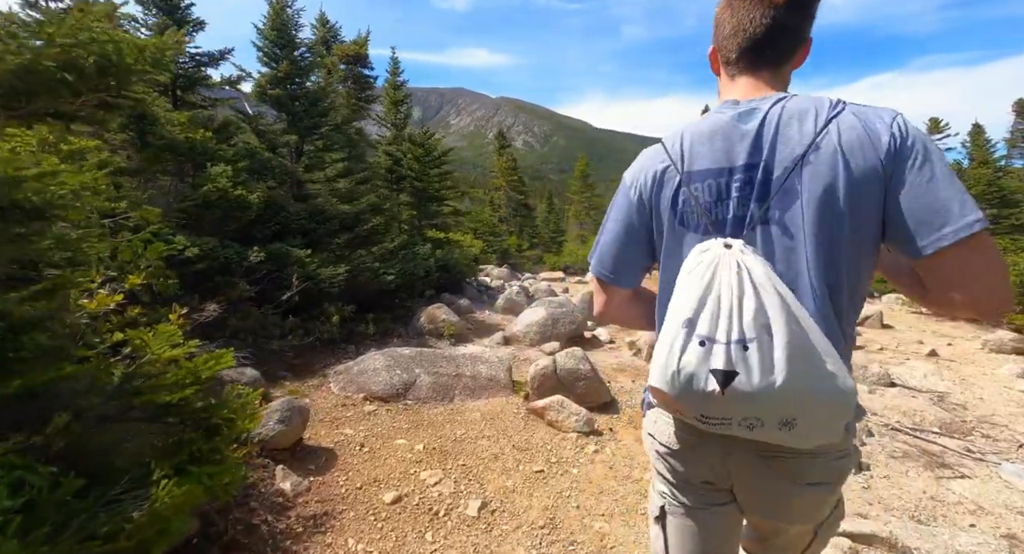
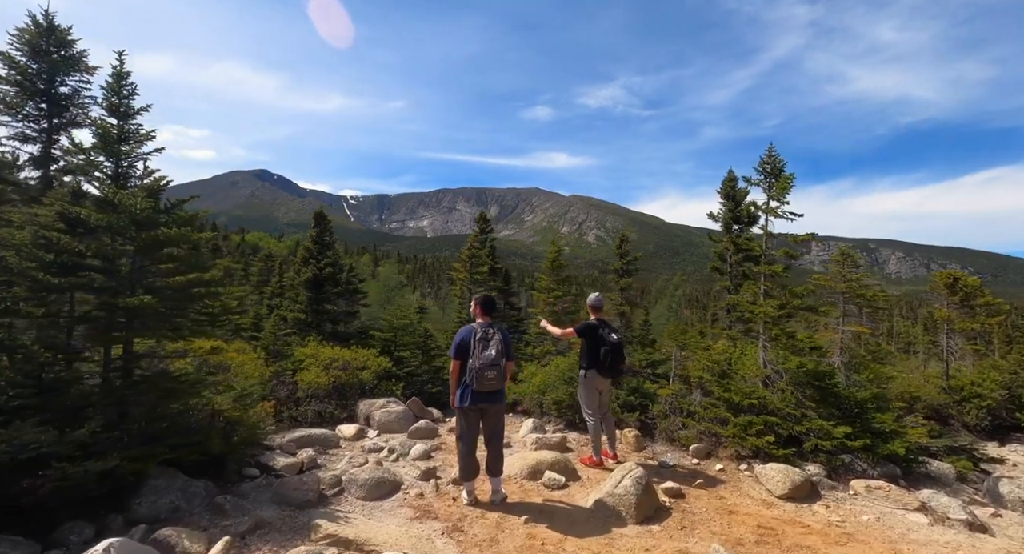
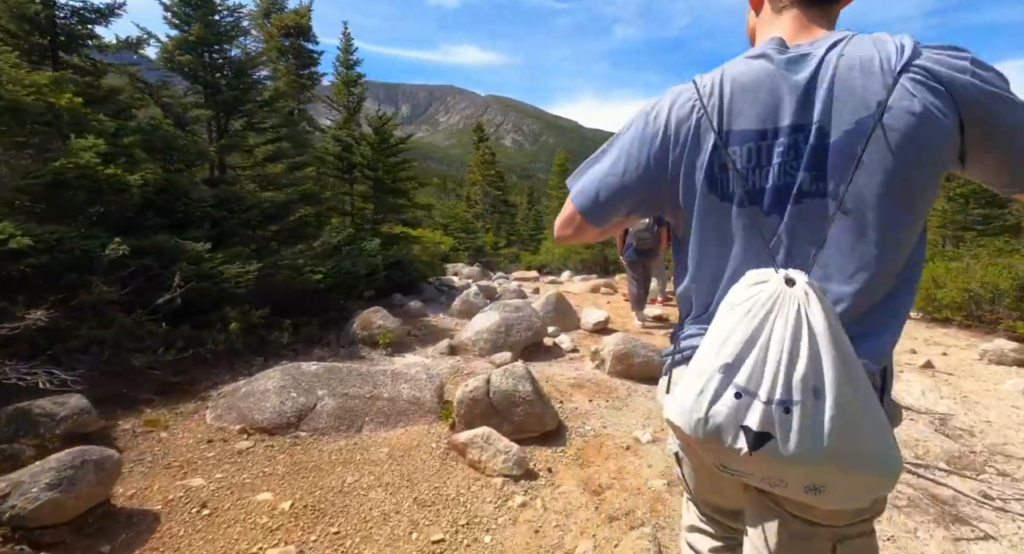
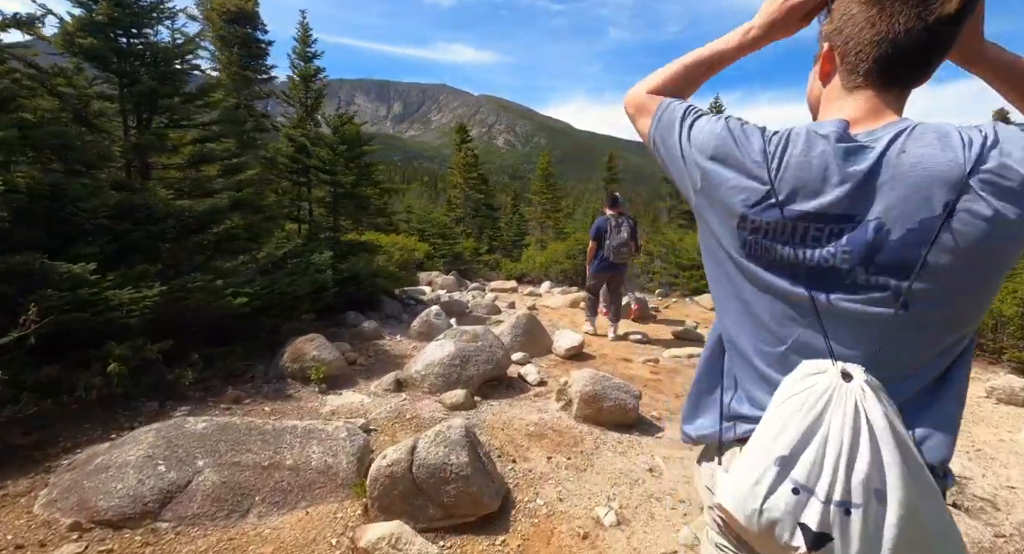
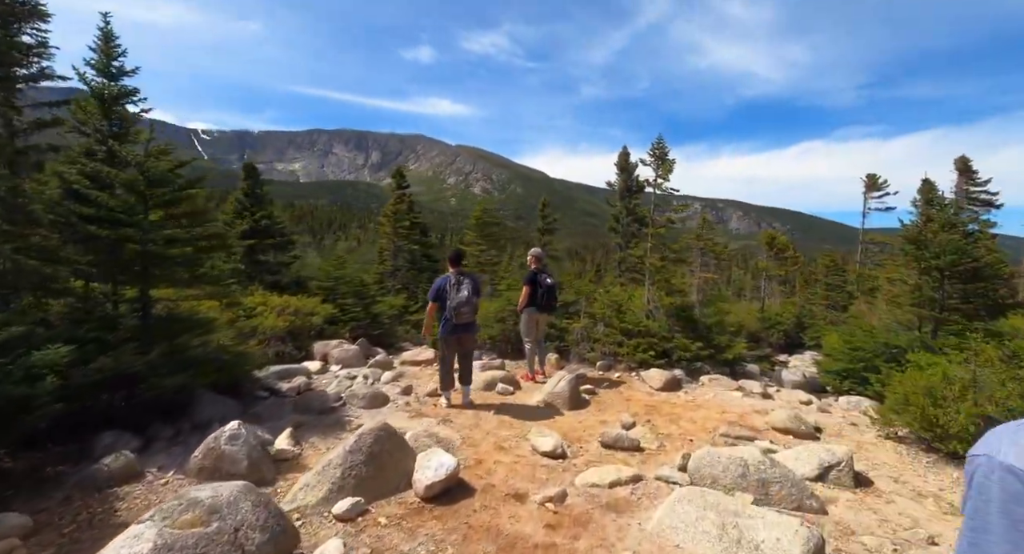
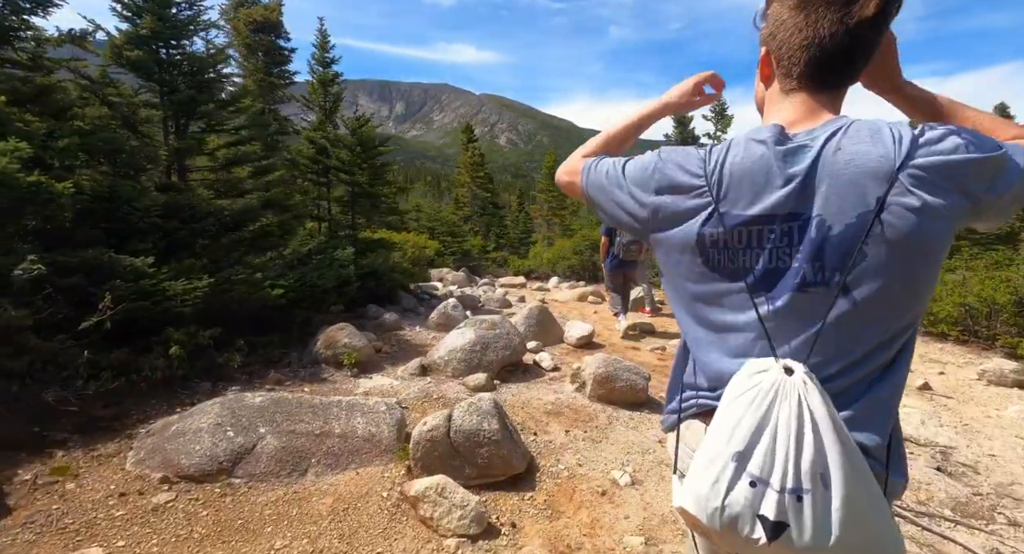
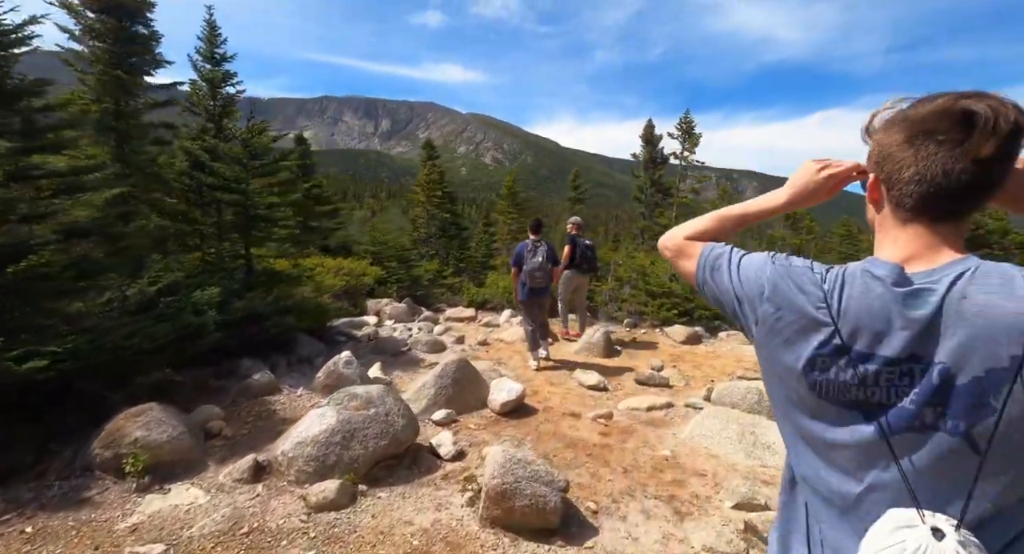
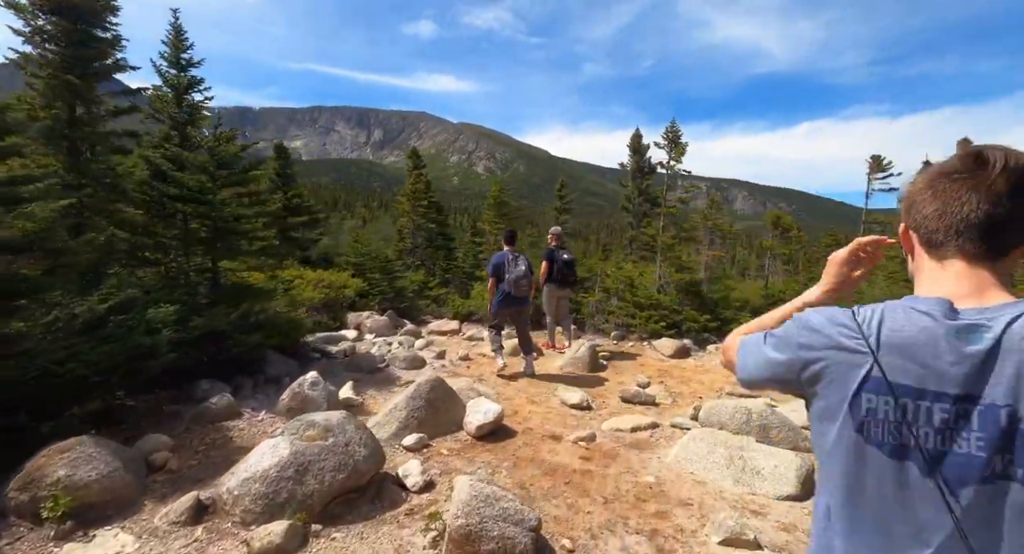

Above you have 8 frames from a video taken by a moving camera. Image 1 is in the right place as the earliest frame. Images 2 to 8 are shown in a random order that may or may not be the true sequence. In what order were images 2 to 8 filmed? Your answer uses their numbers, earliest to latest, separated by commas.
3, 6, 4, 7, 8, 5, 2
